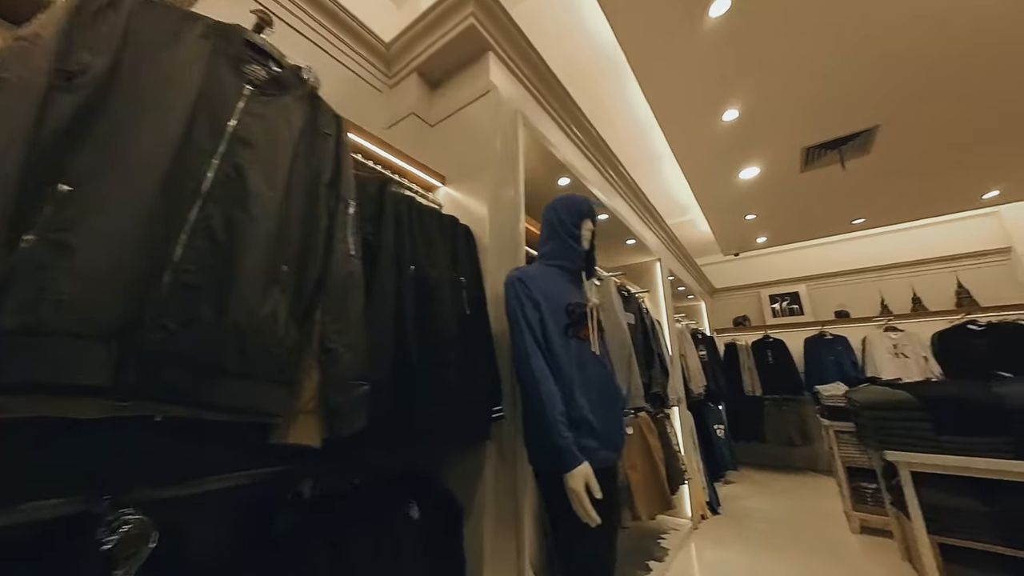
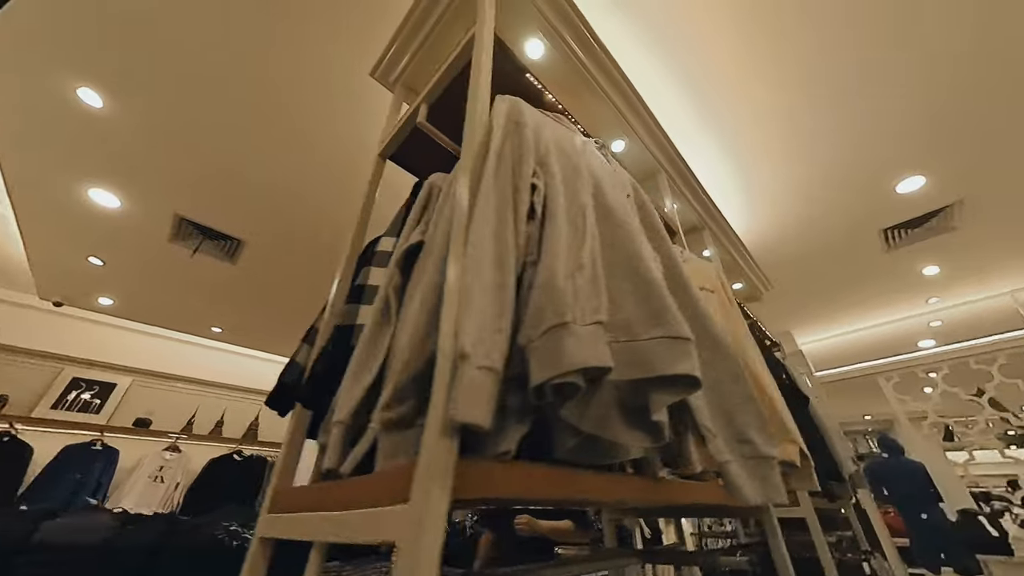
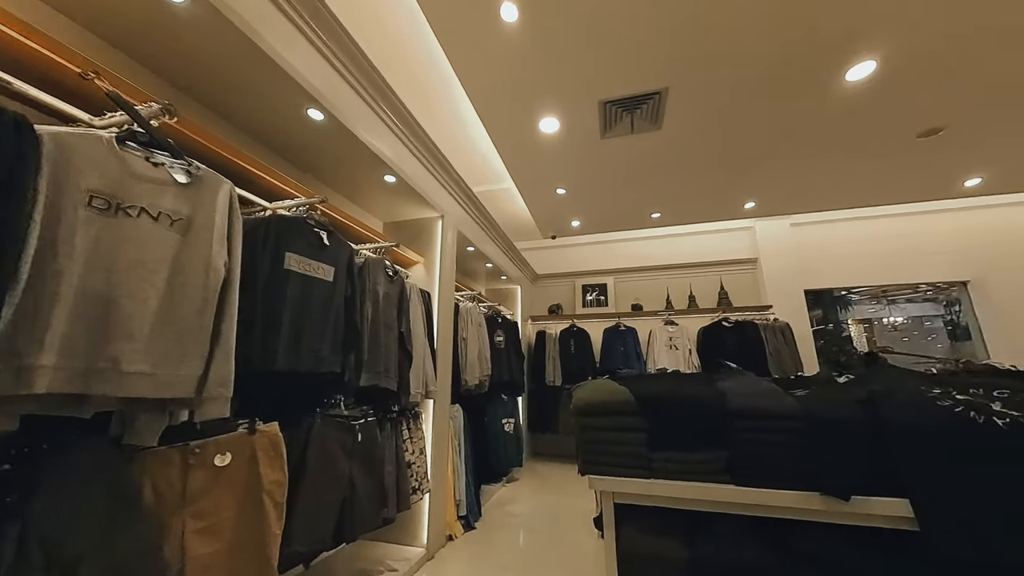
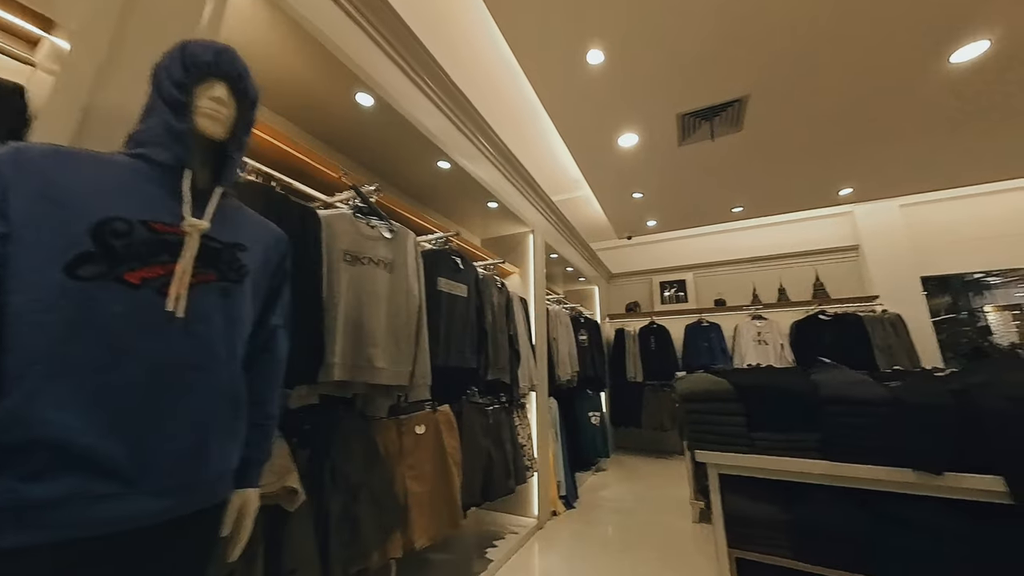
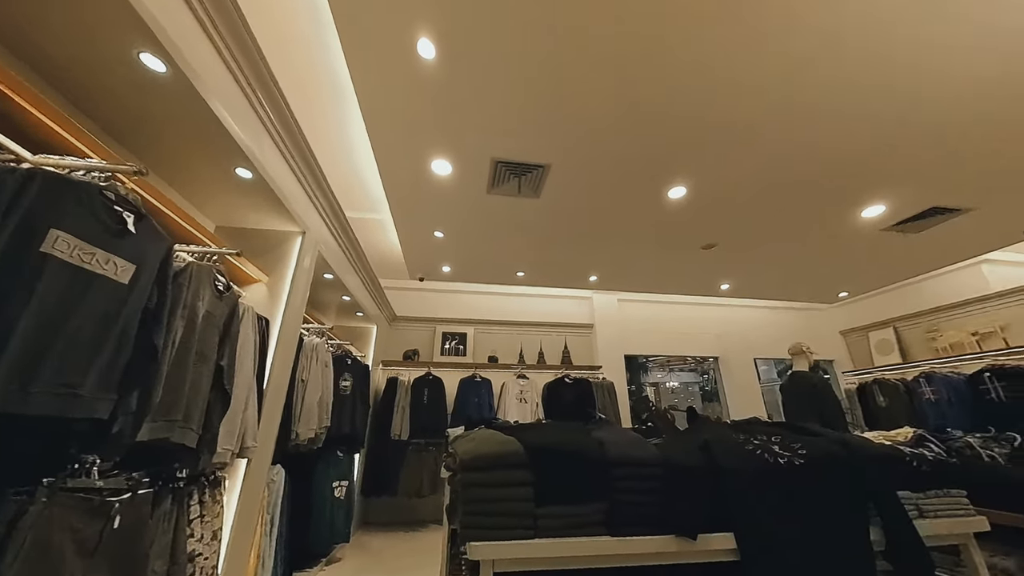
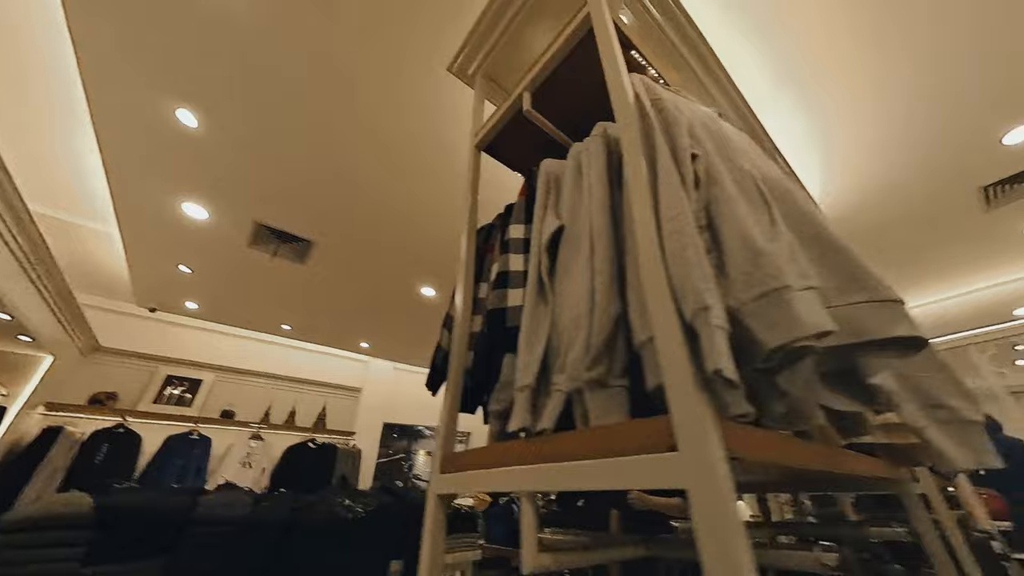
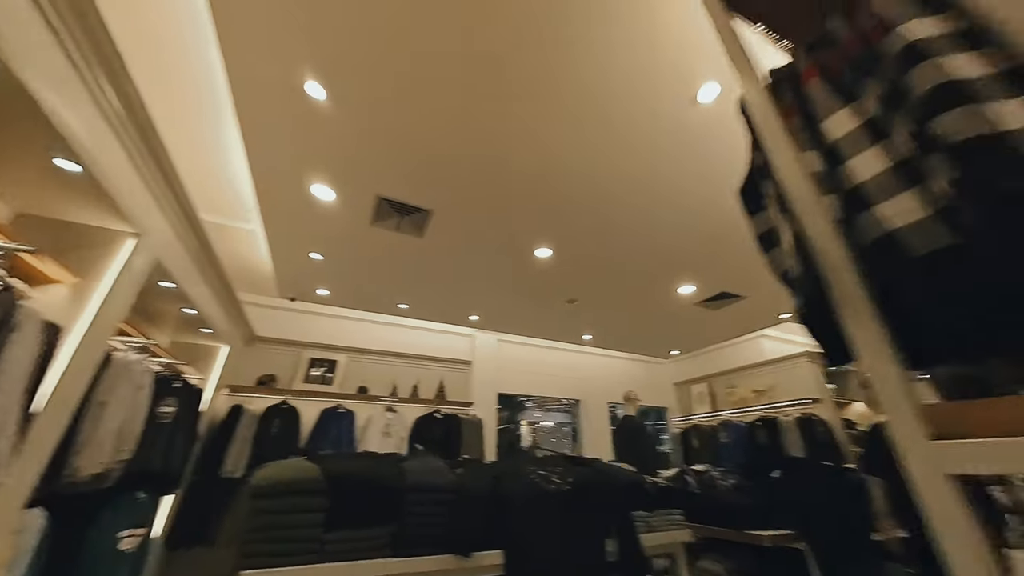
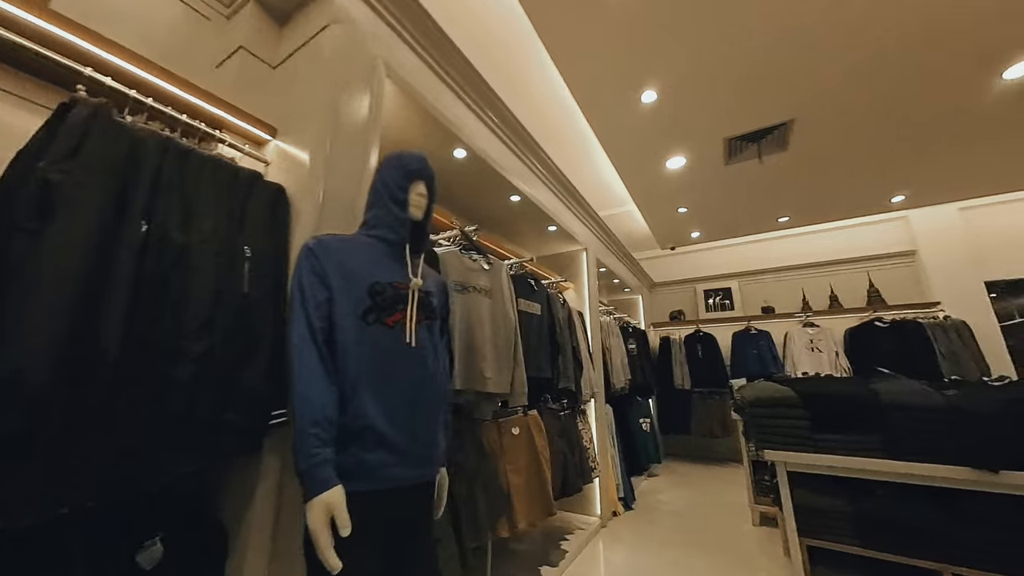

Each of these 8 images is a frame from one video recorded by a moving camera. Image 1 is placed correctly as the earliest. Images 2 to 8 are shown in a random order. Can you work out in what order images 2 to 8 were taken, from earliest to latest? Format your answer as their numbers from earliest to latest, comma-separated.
8, 4, 3, 5, 7, 6, 2
